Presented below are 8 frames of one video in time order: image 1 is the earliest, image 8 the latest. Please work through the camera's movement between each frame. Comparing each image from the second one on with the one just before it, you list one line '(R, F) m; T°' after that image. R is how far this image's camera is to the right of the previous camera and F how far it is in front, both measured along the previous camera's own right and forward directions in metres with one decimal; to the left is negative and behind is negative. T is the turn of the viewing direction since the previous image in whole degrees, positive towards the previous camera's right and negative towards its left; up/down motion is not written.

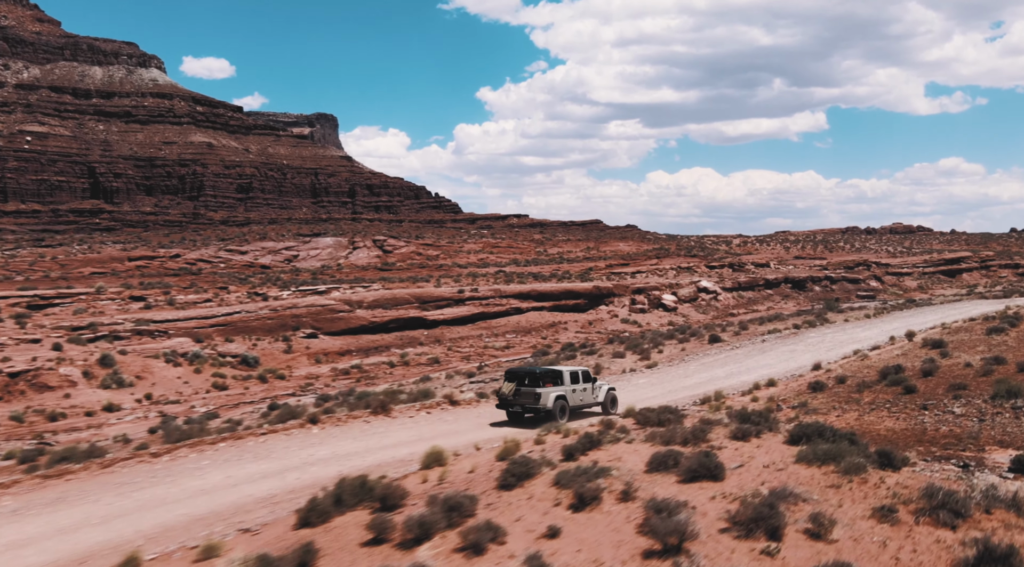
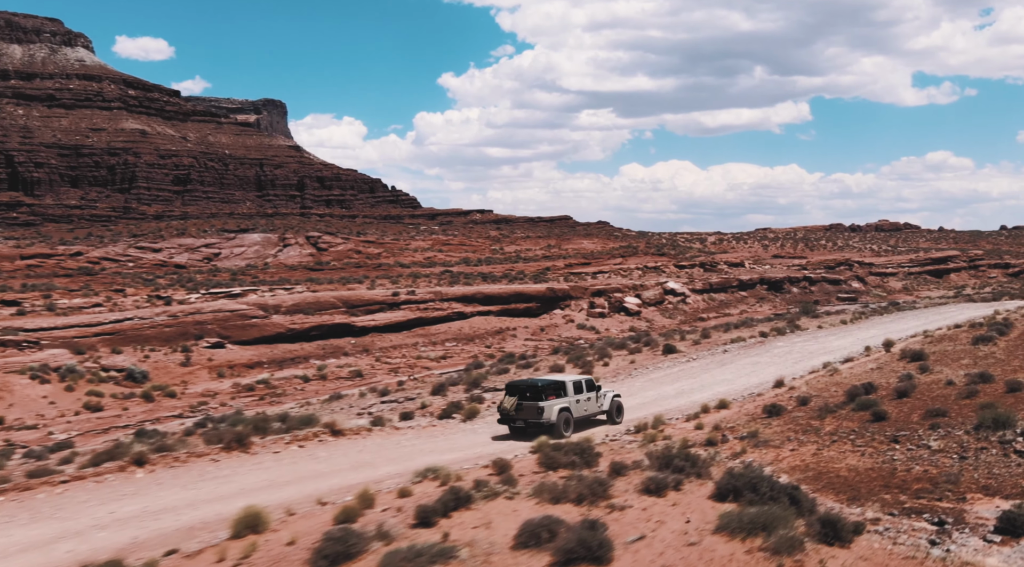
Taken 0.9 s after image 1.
(+2.9, +5.0) m; 0°
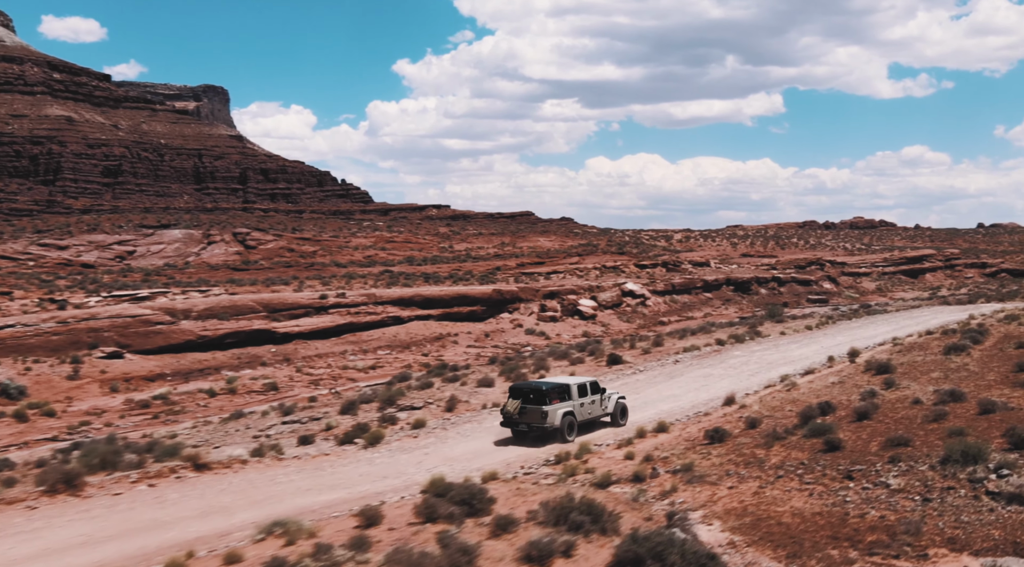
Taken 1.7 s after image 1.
(+2.3, +3.8) m; +1°
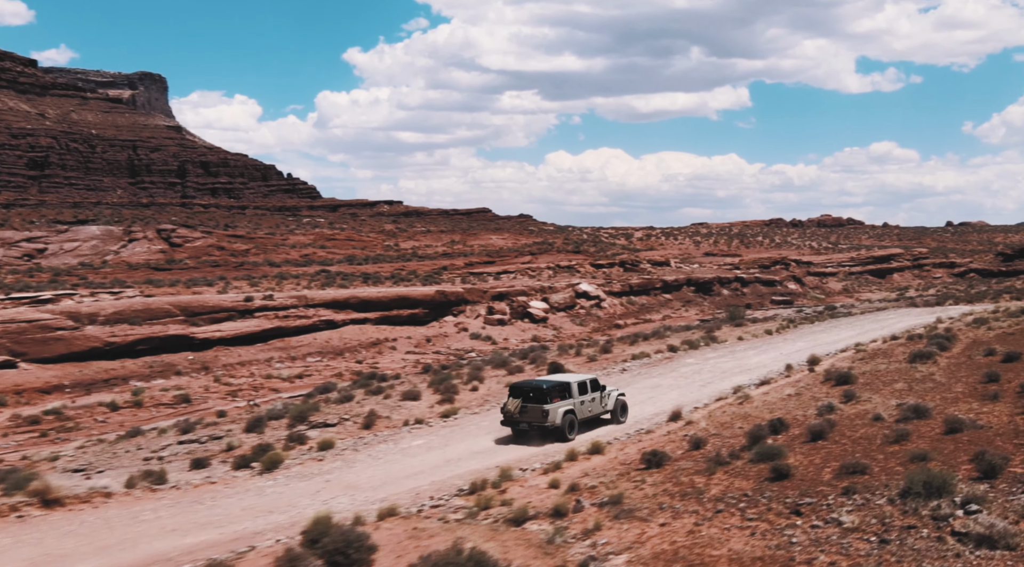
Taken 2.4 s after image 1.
(+1.6, +2.9) m; +2°
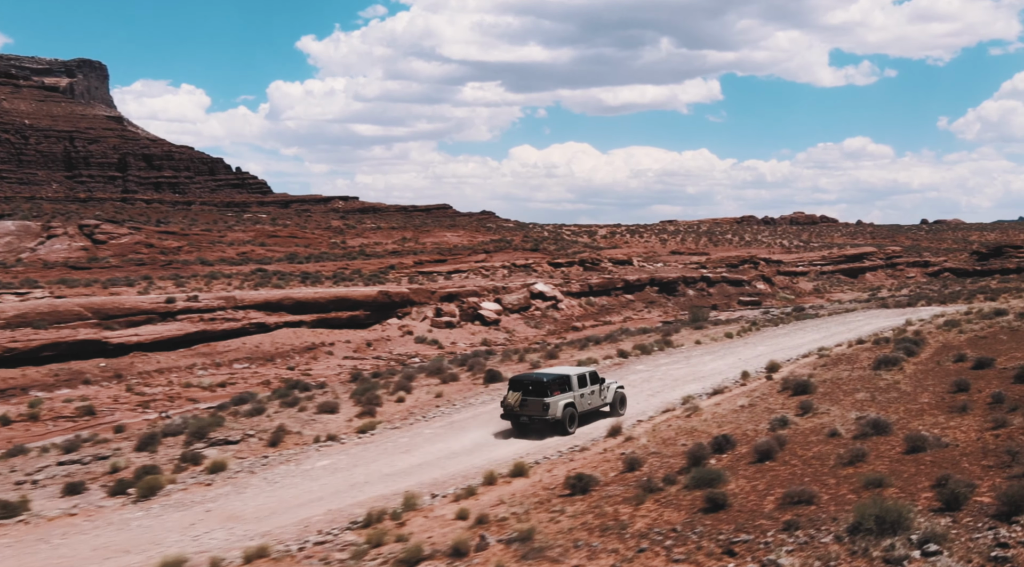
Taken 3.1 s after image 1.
(+1.8, +2.7) m; +1°
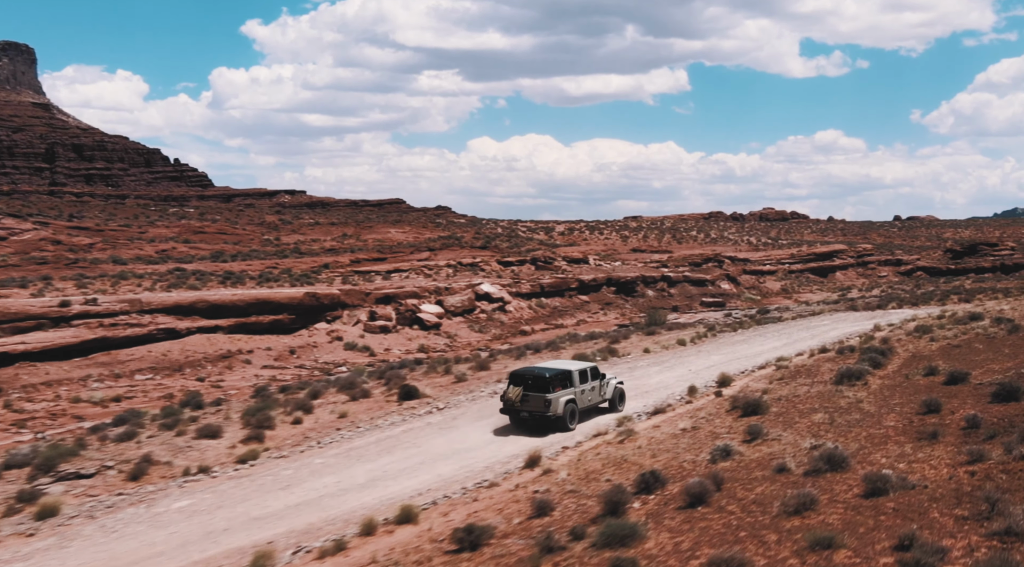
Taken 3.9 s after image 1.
(+1.9, +3.4) m; +1°
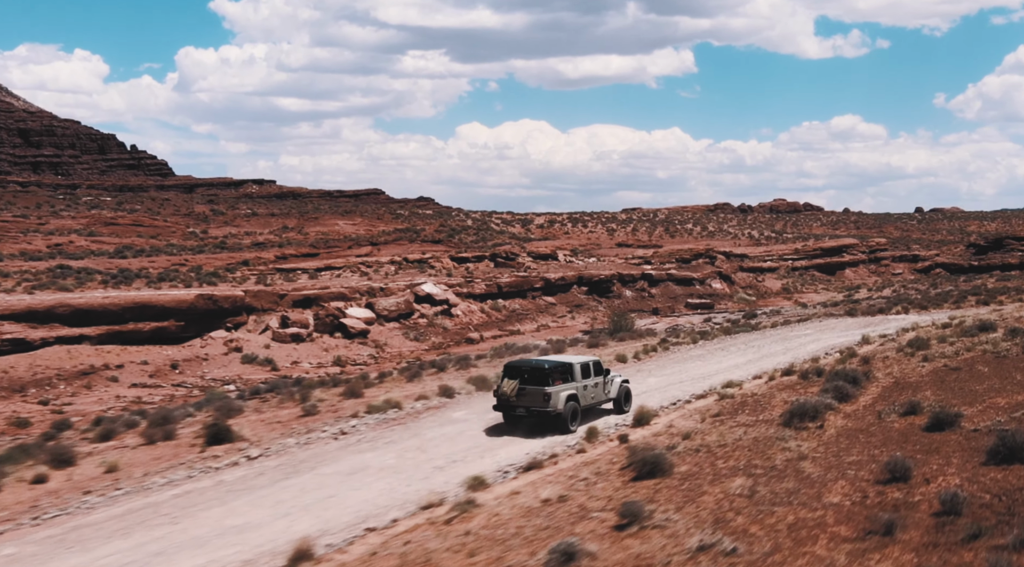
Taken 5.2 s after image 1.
(+4.0, +6.1) m; -2°
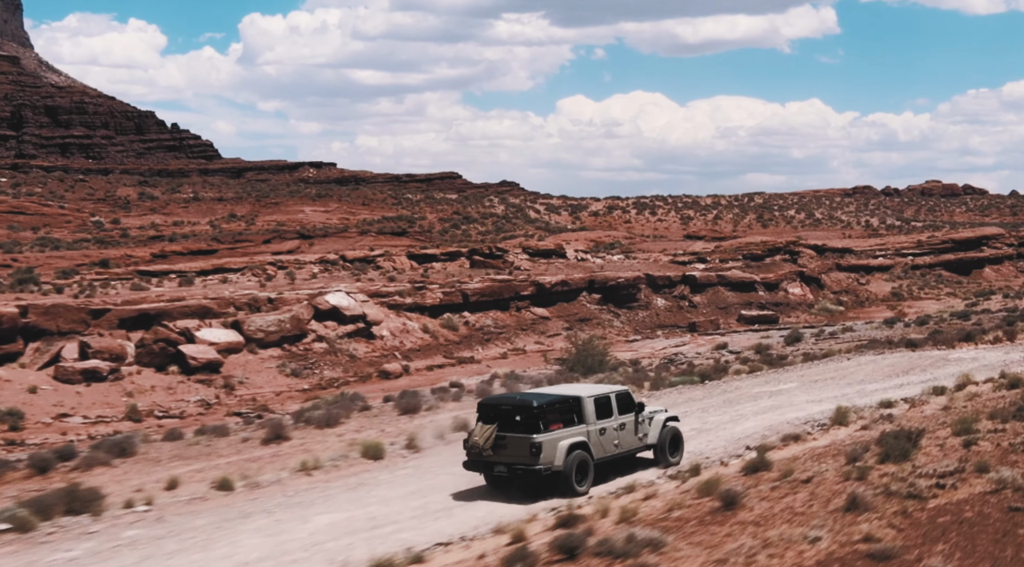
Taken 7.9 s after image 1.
(+9.9, +13.1) m; -12°
